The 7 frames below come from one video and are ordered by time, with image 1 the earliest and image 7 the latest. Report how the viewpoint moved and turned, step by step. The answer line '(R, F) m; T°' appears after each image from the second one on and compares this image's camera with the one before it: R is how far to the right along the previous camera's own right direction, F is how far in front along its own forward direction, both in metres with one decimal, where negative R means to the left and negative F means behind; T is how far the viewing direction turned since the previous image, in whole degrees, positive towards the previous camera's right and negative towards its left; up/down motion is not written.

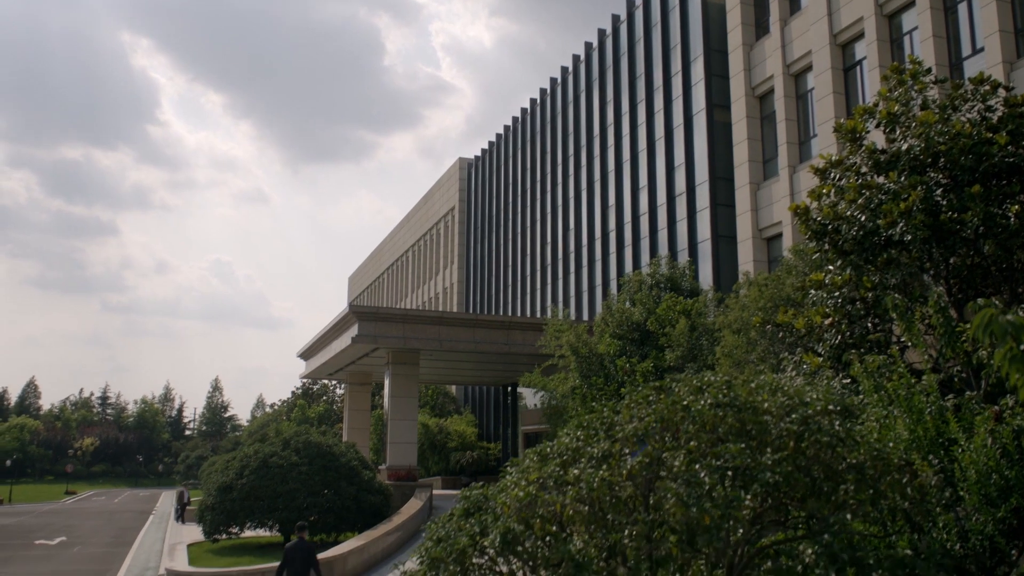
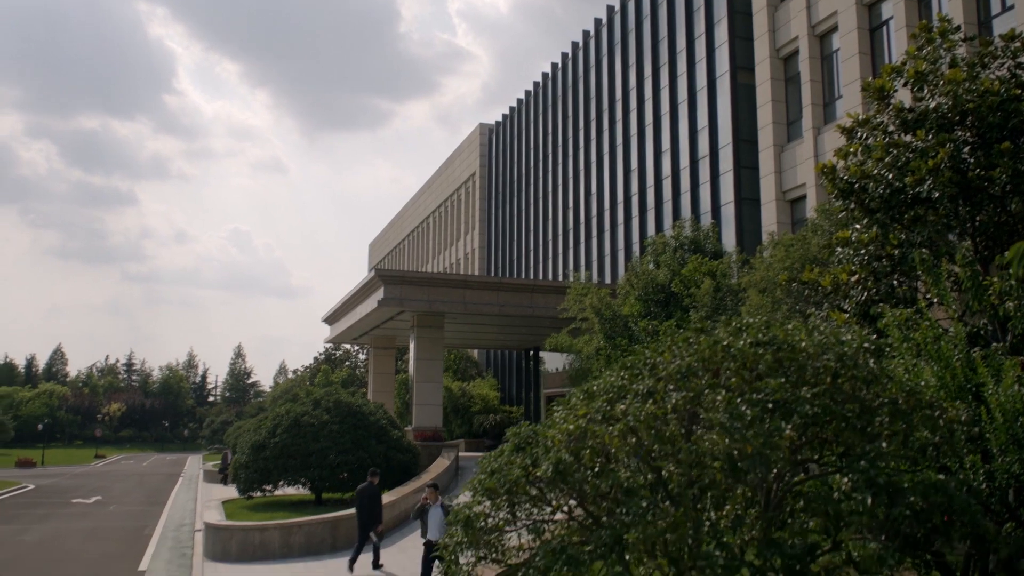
(-0.2, -0.3) m; -1°
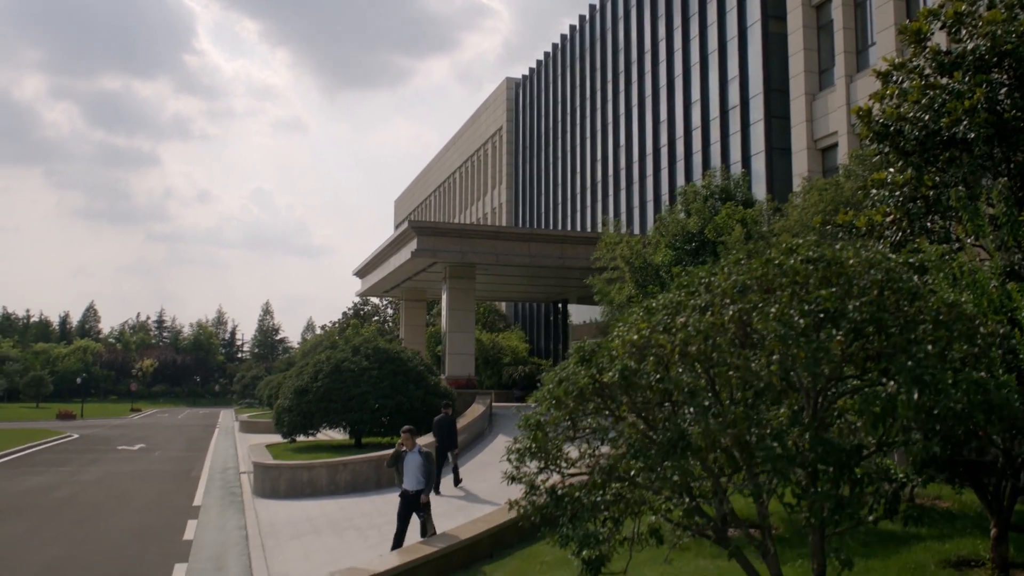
(-0.3, -0.4) m; -1°
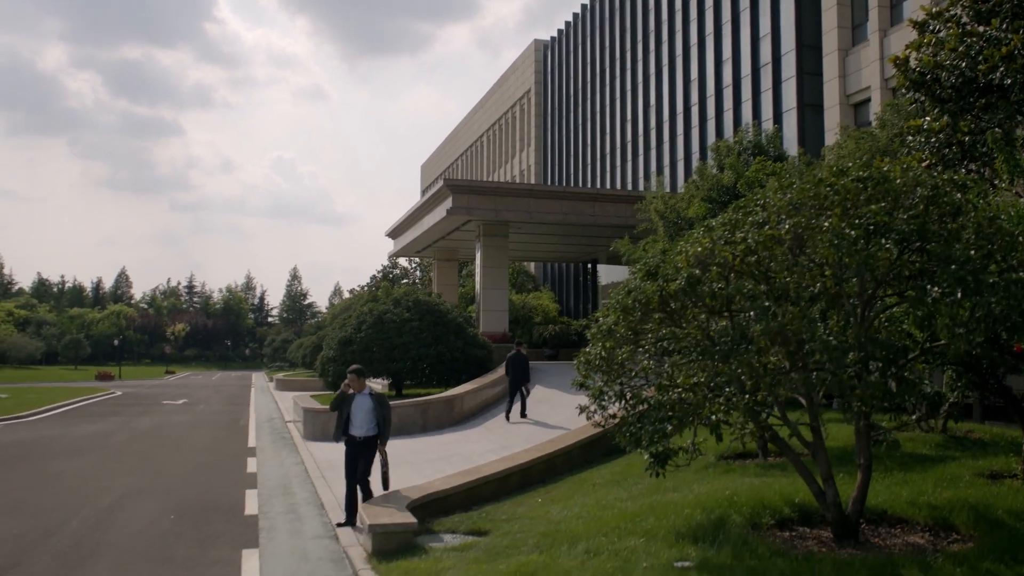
(-0.3, -0.5) m; -1°
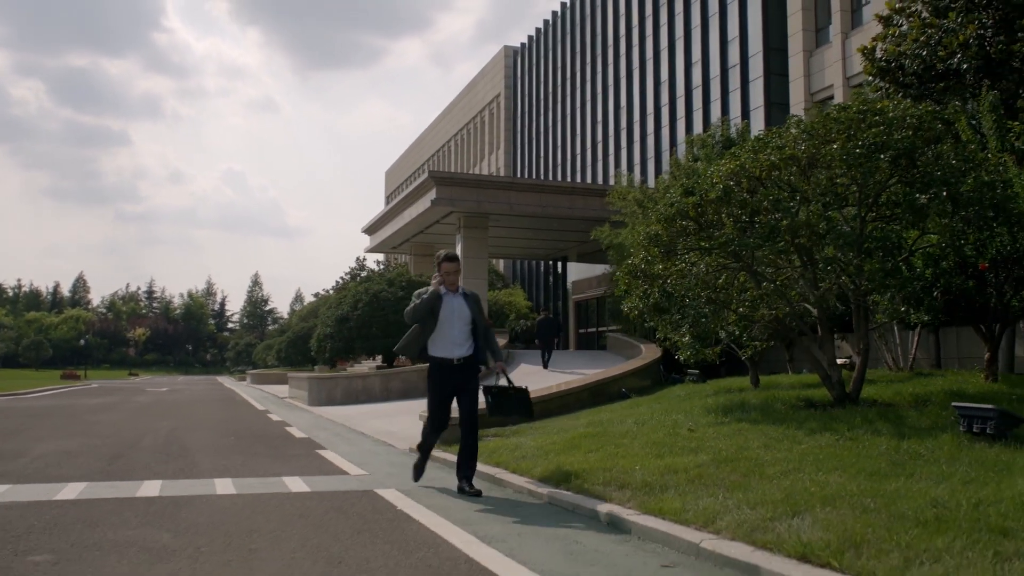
(-0.9, -1.2) m; +3°
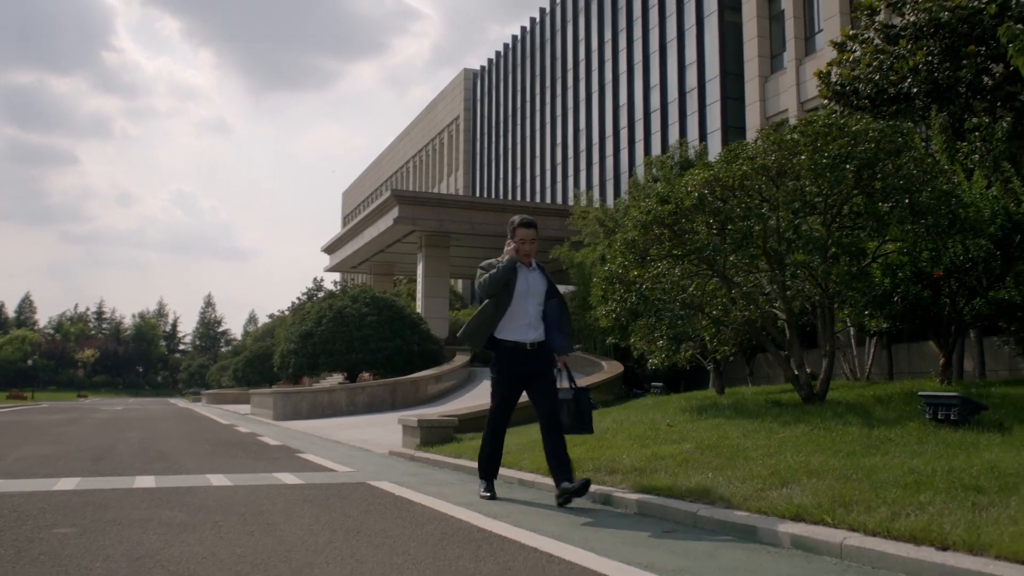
(-0.2, -0.2) m; +3°
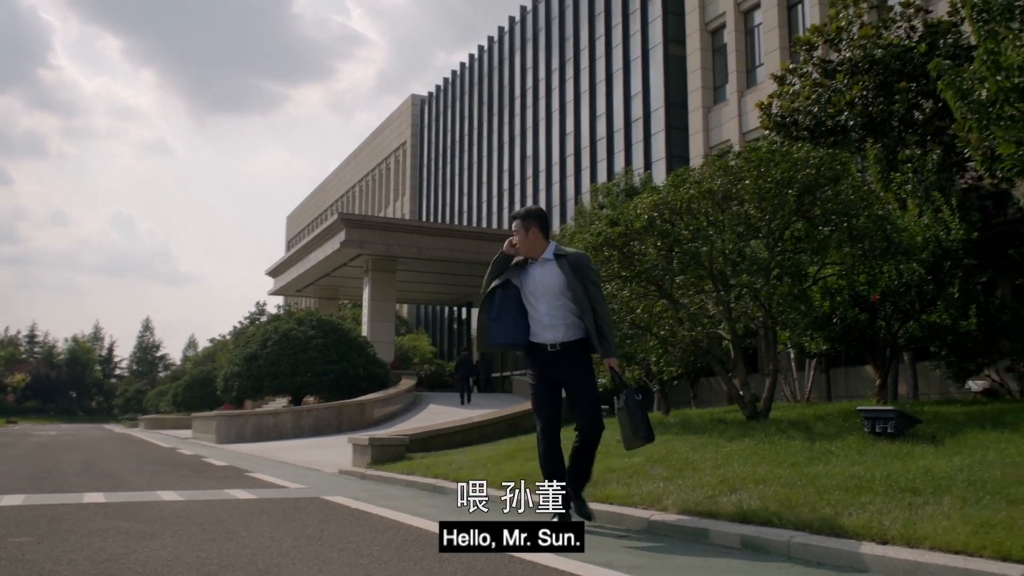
(-0.1, -0.1) m; +3°
